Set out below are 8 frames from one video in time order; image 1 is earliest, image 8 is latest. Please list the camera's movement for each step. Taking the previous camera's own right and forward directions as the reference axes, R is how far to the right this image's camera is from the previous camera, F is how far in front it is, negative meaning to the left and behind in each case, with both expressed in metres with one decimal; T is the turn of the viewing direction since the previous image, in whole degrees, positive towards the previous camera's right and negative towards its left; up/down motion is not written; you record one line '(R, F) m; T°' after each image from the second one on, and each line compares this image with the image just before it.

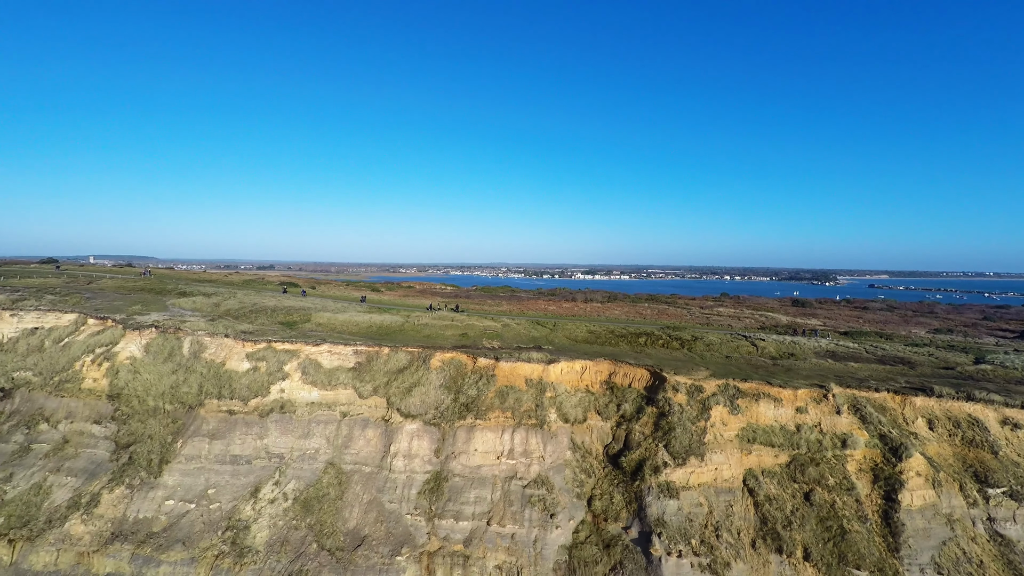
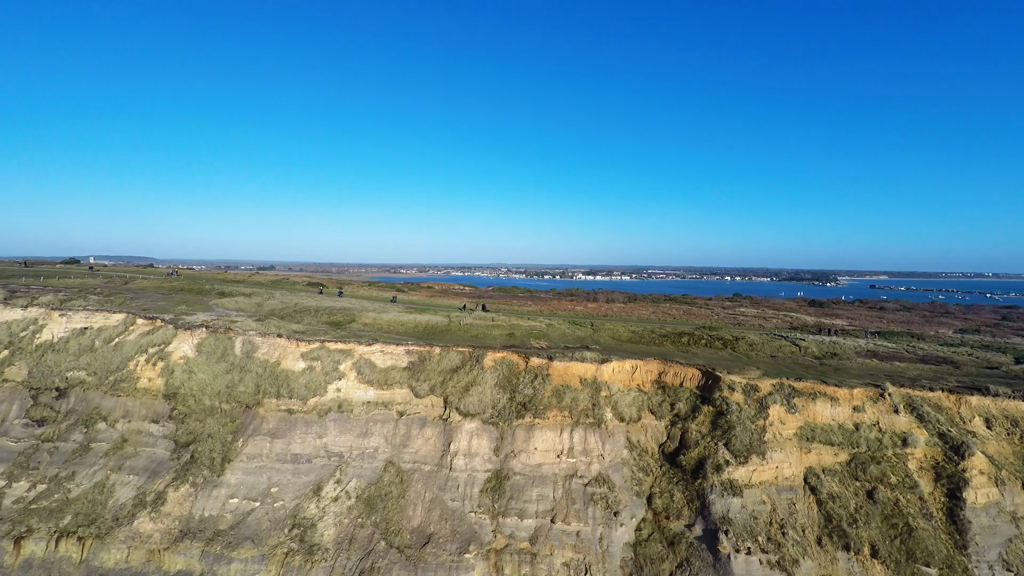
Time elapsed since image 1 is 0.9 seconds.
(-2.0, -0.1) m; 0°
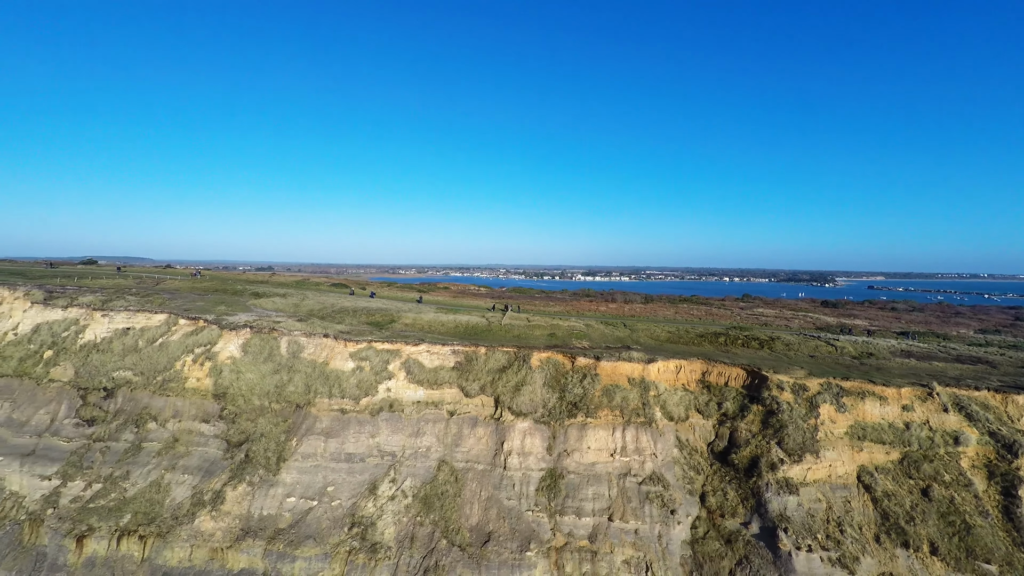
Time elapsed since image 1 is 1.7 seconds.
(-1.9, -0.1) m; 0°
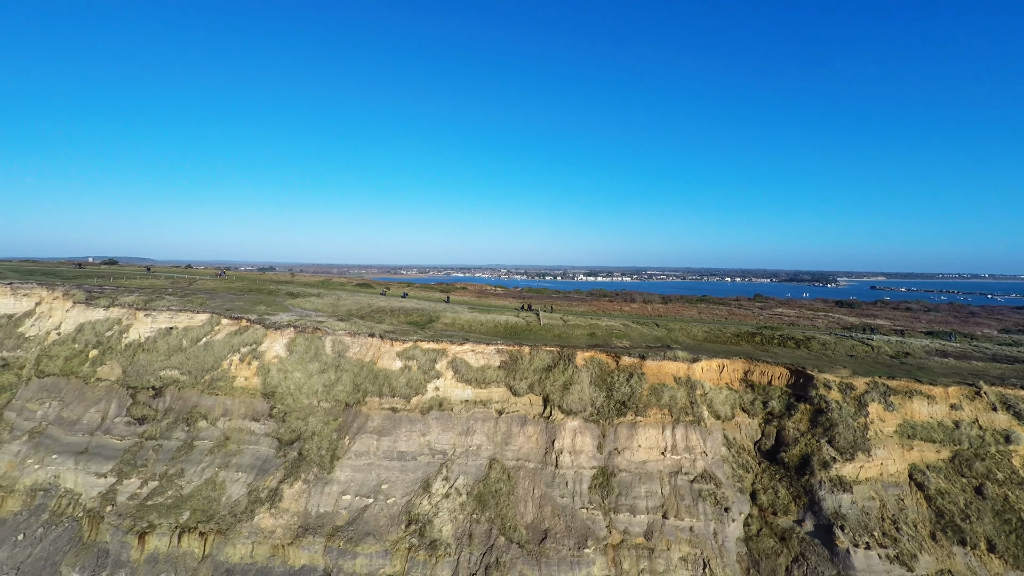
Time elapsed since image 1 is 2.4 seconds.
(-1.7, -0.2) m; 0°
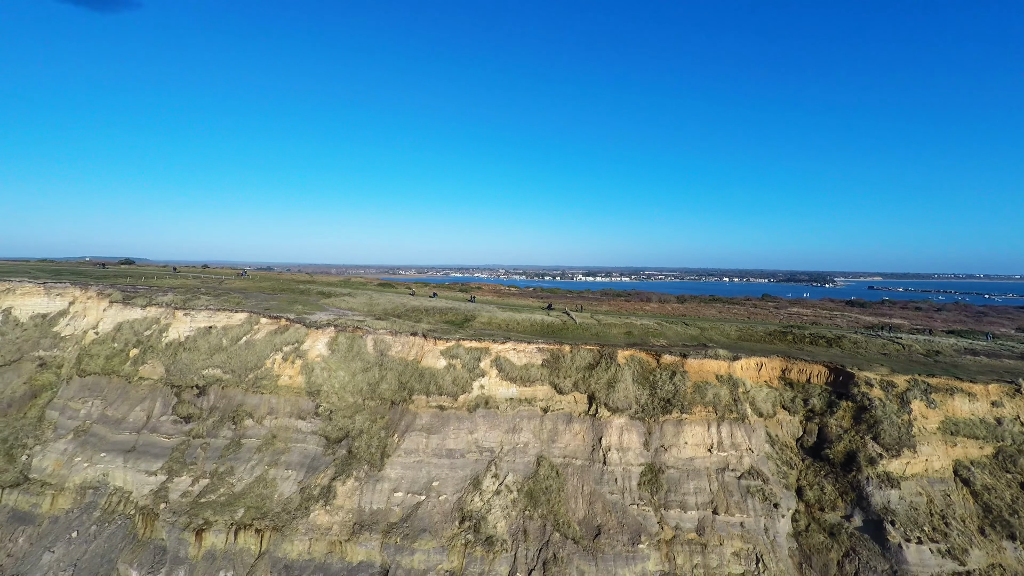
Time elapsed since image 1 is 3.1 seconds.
(-1.7, -0.2) m; 0°
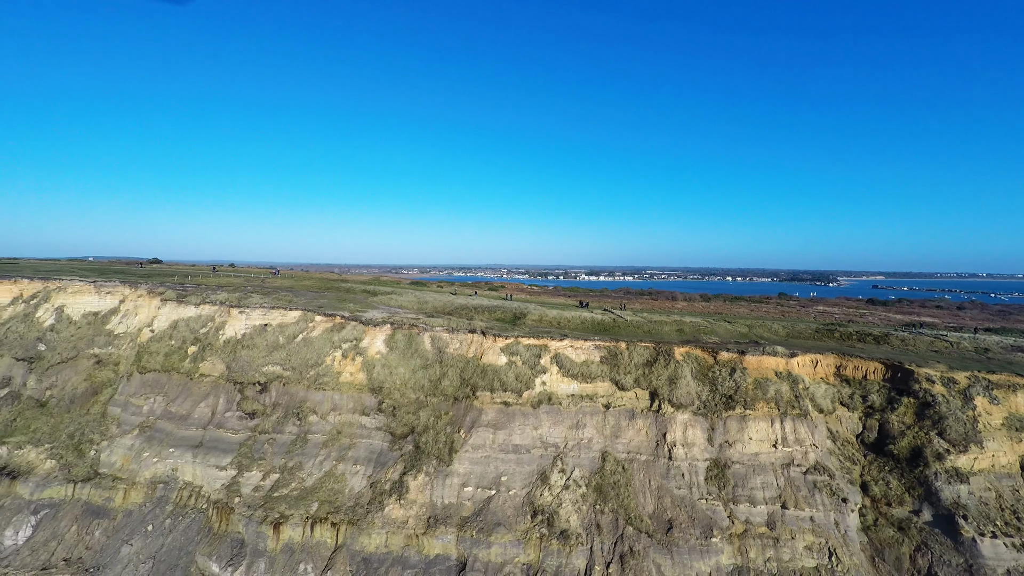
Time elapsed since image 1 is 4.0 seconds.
(-2.2, -0.2) m; 0°
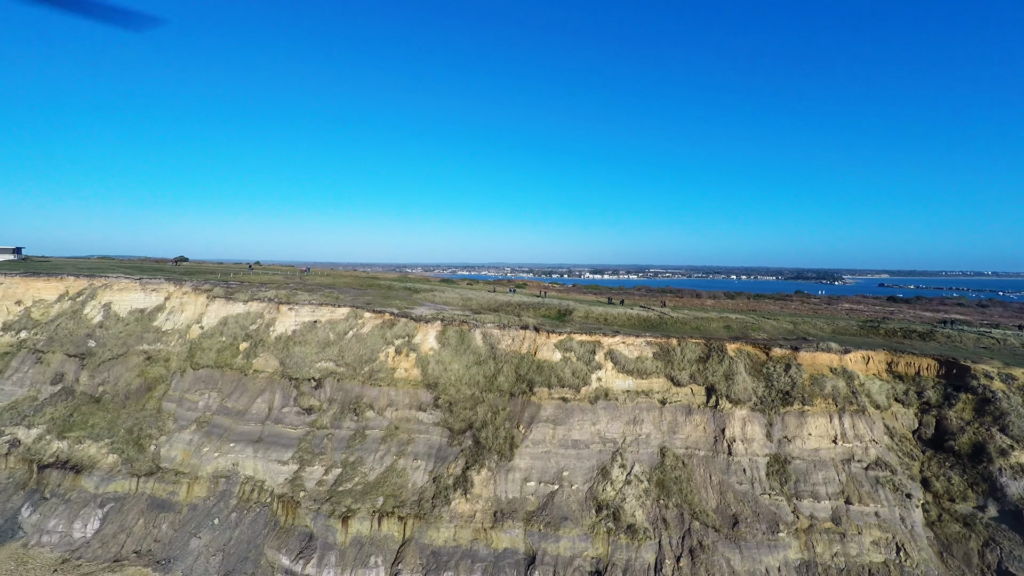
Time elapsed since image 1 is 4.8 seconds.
(-2.0, -0.1) m; 0°
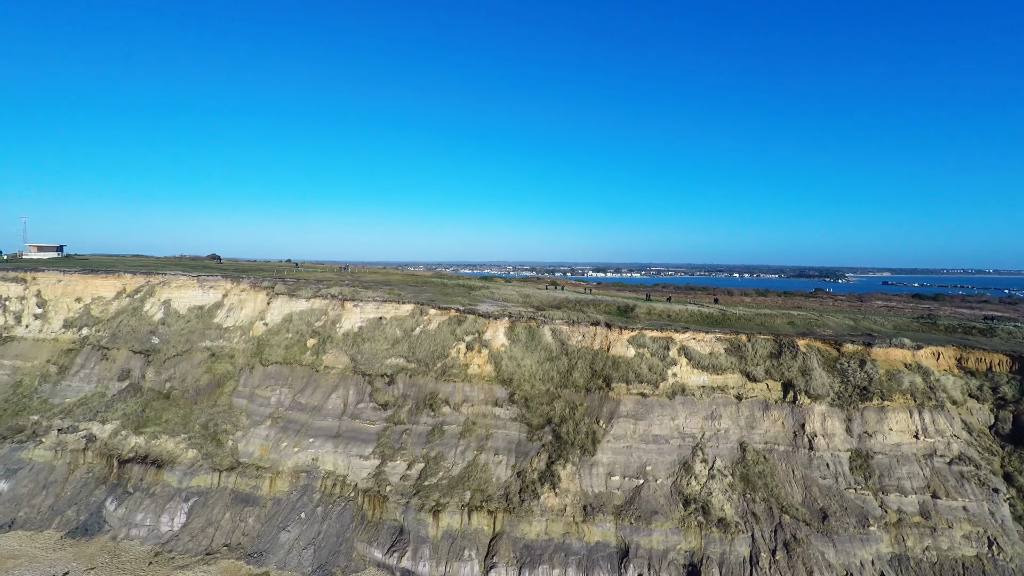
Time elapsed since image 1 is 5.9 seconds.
(-2.8, -0.1) m; 0°
